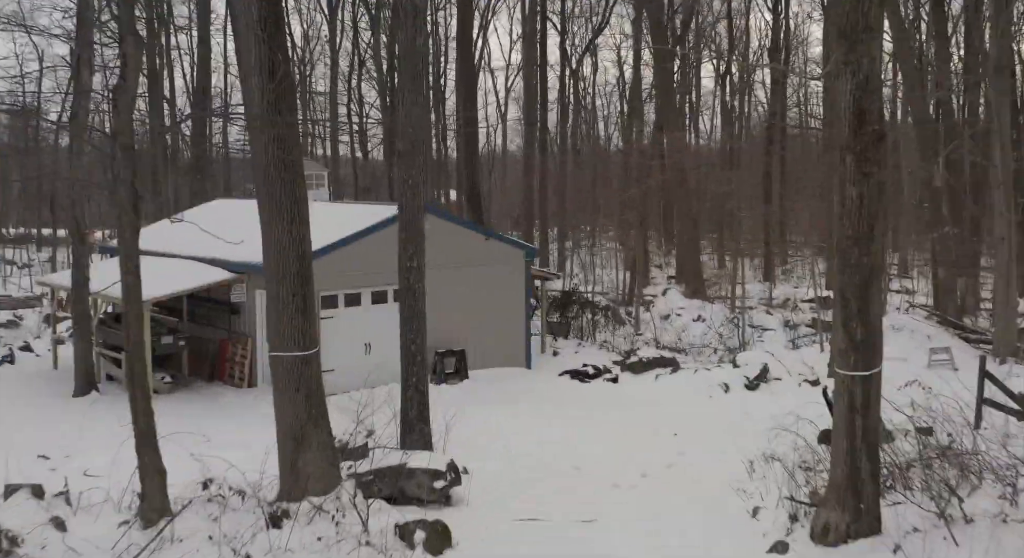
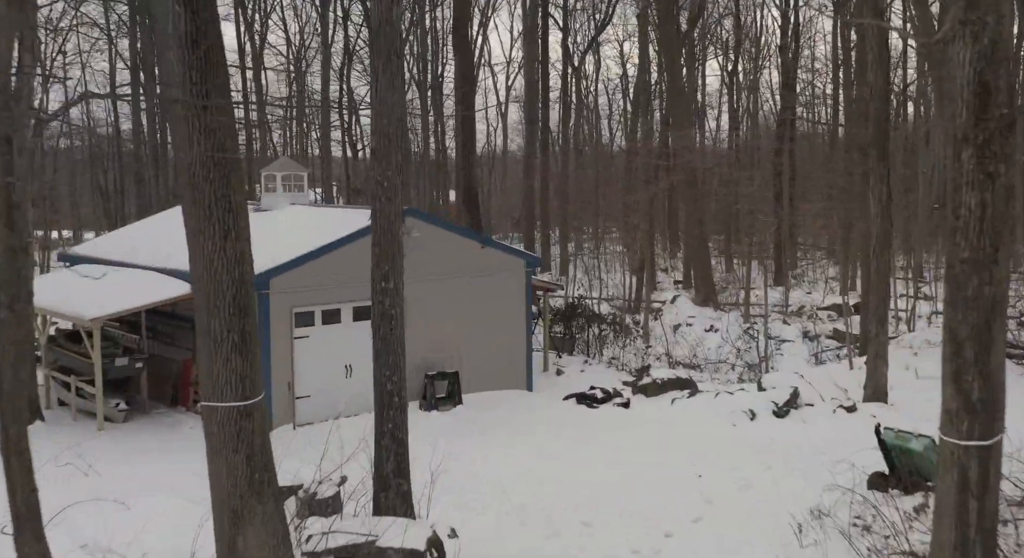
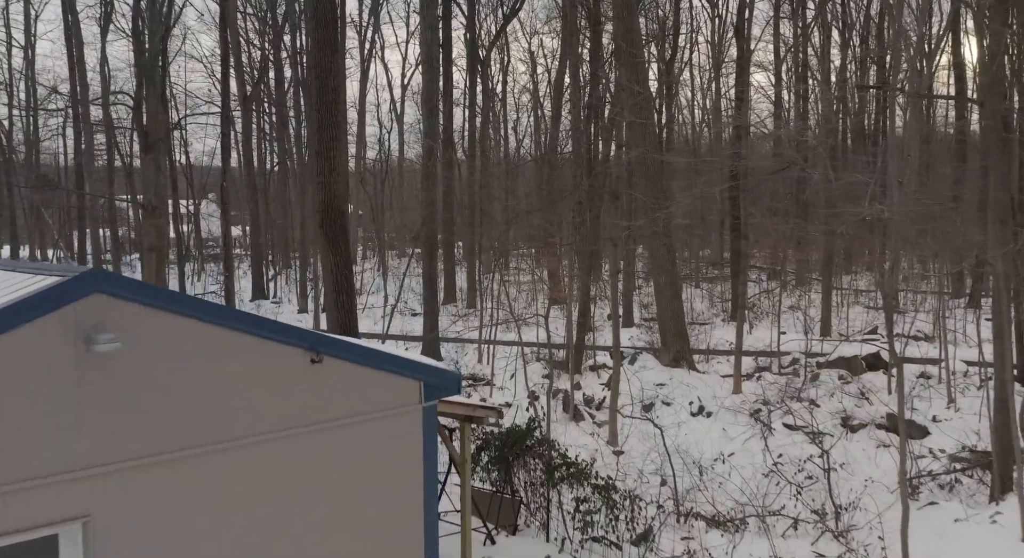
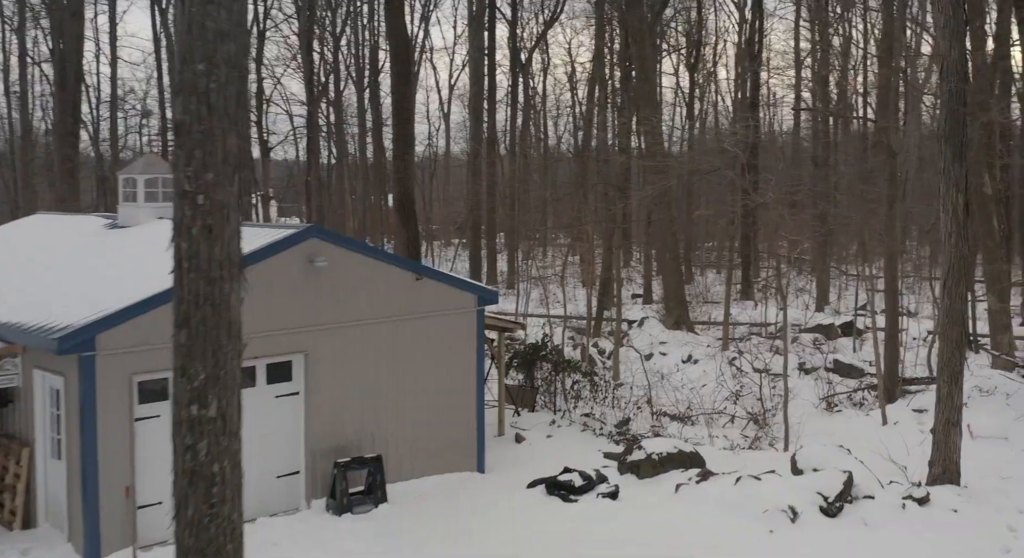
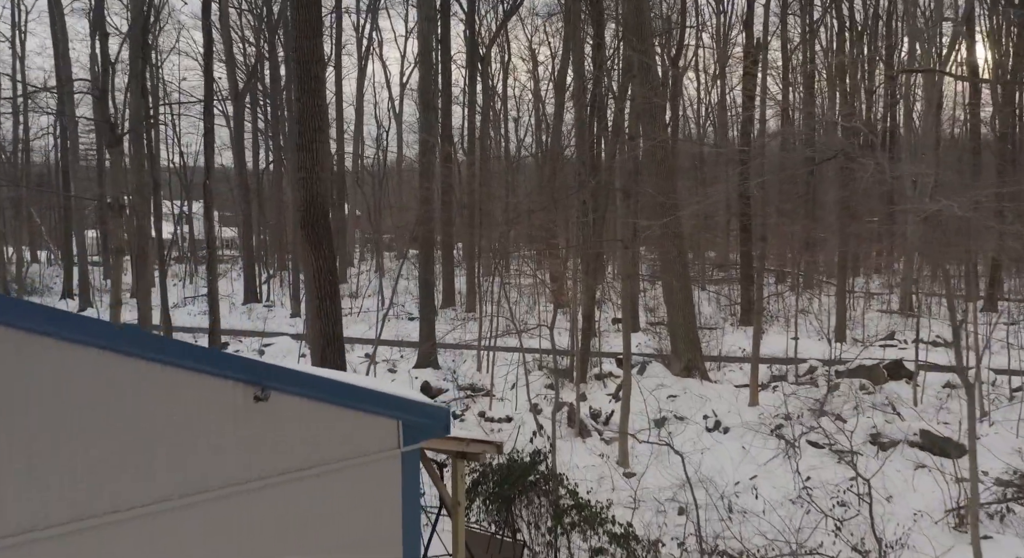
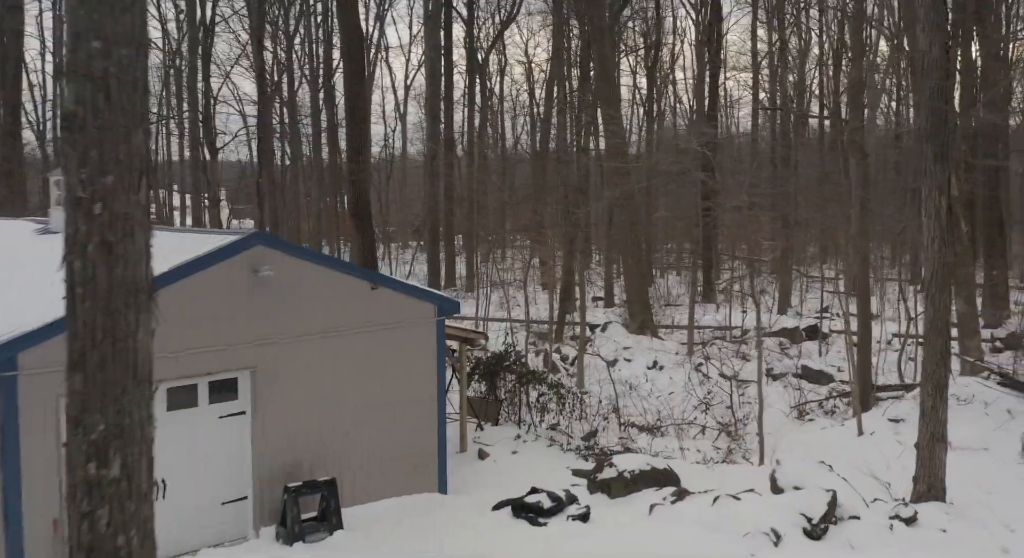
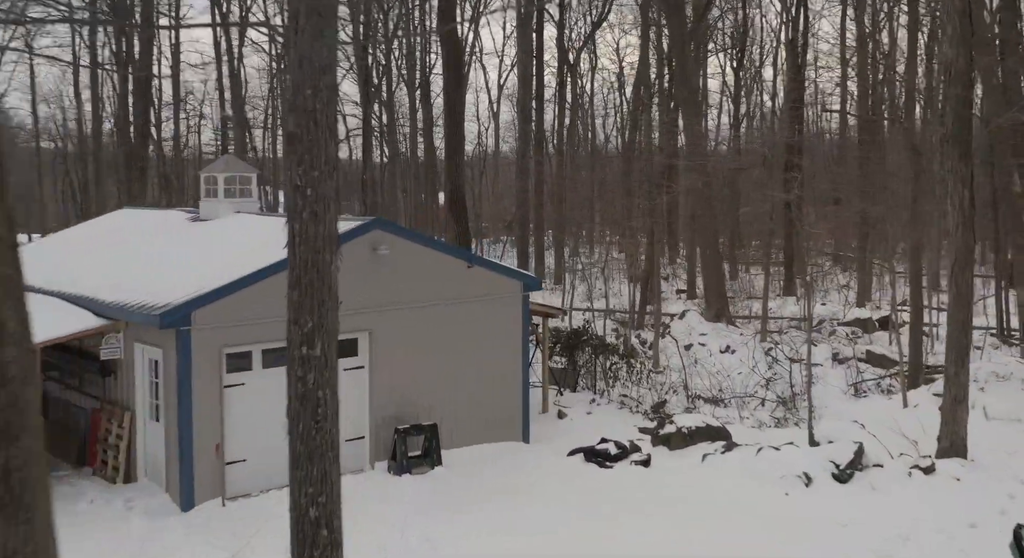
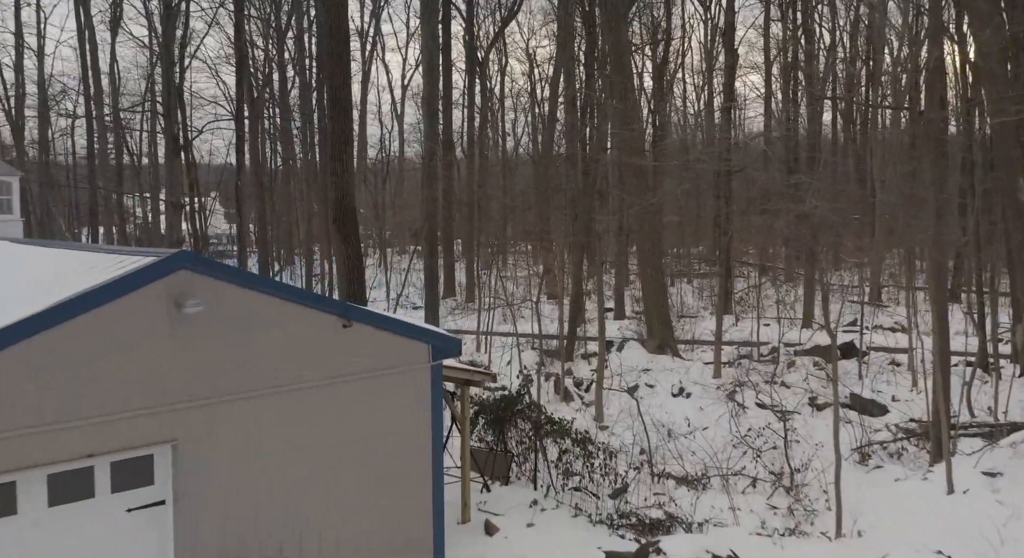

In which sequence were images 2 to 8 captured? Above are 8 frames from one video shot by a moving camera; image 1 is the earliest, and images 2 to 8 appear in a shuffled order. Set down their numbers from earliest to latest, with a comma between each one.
2, 7, 4, 6, 8, 3, 5
